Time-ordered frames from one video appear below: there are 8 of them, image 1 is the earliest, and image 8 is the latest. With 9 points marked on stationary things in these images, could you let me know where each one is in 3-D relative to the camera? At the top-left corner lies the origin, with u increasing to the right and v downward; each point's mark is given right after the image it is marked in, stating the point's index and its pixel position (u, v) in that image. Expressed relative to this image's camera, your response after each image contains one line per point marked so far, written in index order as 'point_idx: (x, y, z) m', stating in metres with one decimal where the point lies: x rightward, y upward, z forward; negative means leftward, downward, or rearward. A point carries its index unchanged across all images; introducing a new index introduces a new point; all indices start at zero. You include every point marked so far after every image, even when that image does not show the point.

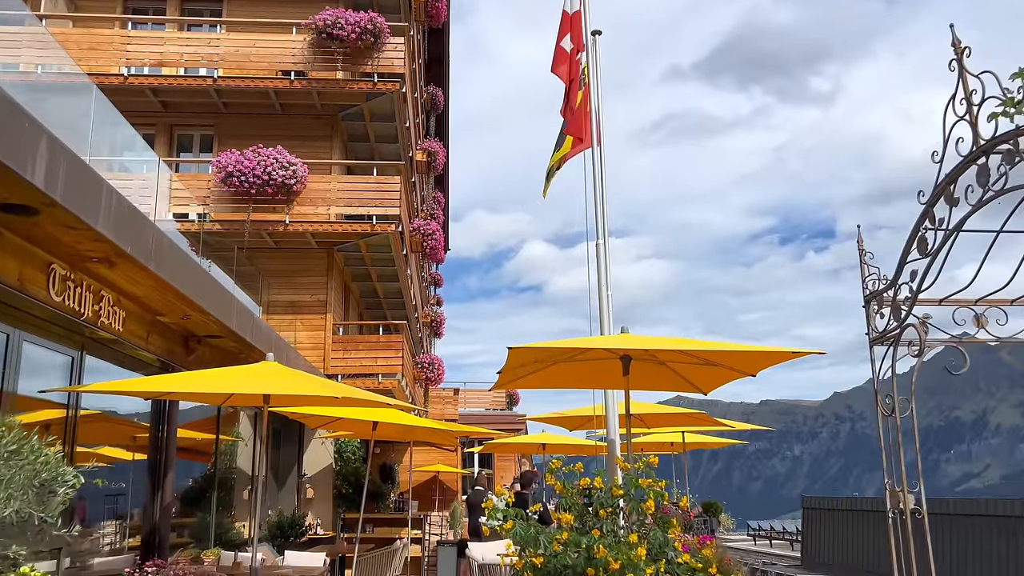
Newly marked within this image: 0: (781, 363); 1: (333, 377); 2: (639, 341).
0: (+2.3, -0.6, +6.9) m
1: (-3.6, -1.8, +16.6) m
2: (+1.1, -0.5, +7.1) m
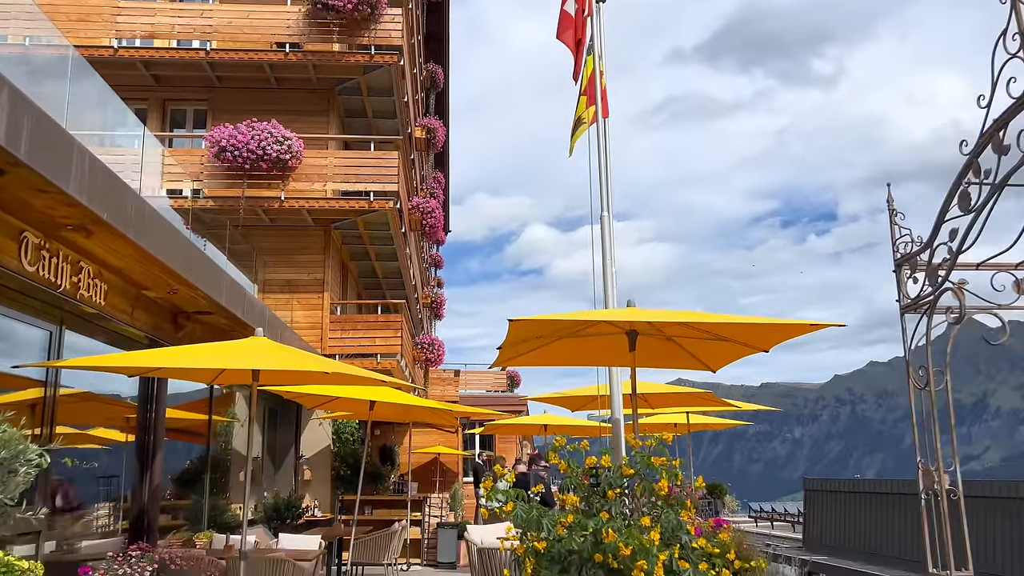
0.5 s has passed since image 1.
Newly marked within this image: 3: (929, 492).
0: (+2.3, -0.4, +6.6) m
1: (-3.6, -1.4, +16.3) m
2: (+1.1, -0.2, +6.8) m
3: (+2.3, -1.2, +4.6) m
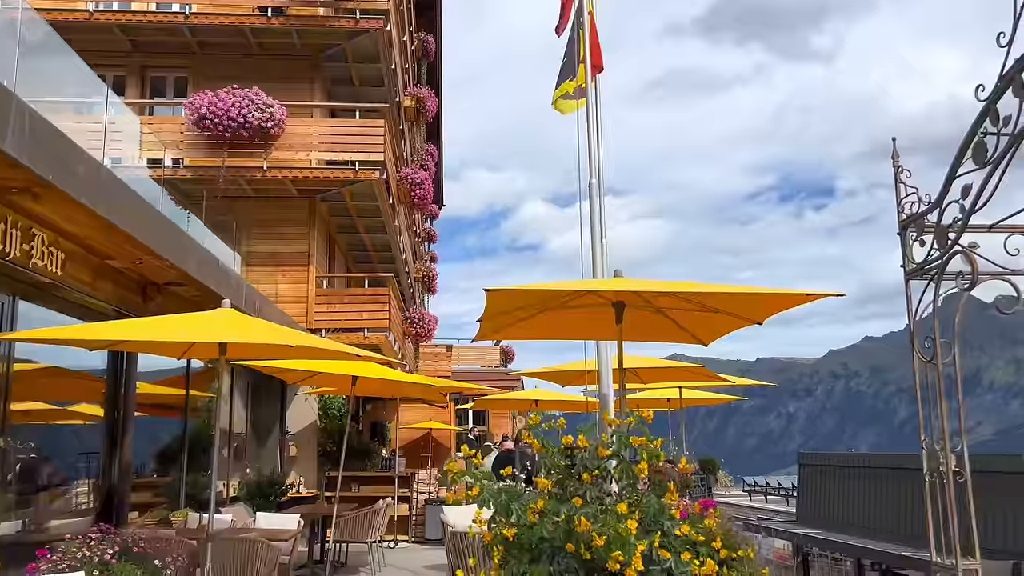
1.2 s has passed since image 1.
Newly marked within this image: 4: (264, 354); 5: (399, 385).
0: (+2.1, -0.1, +6.2) m
1: (-3.8, -0.9, +15.9) m
2: (+1.0, 0.0, +6.4) m
3: (+2.1, -1.0, +4.3) m
4: (-2.3, -0.6, +7.4) m
5: (-1.6, -1.4, +11.5) m
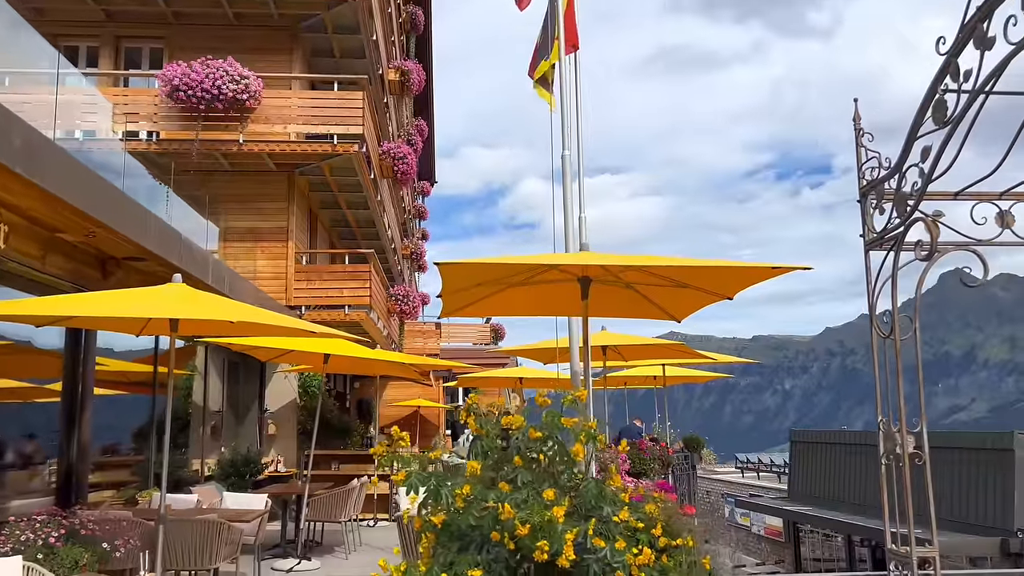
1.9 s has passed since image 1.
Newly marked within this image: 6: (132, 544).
0: (+1.8, 0.0, +6.0) m
1: (-4.1, -0.4, +15.7) m
2: (+0.6, +0.2, +6.1) m
3: (+1.8, -0.8, +4.0) m
4: (-2.6, -0.4, +7.2) m
5: (-1.9, -1.1, +11.3) m
6: (-3.1, -2.1, +6.6) m
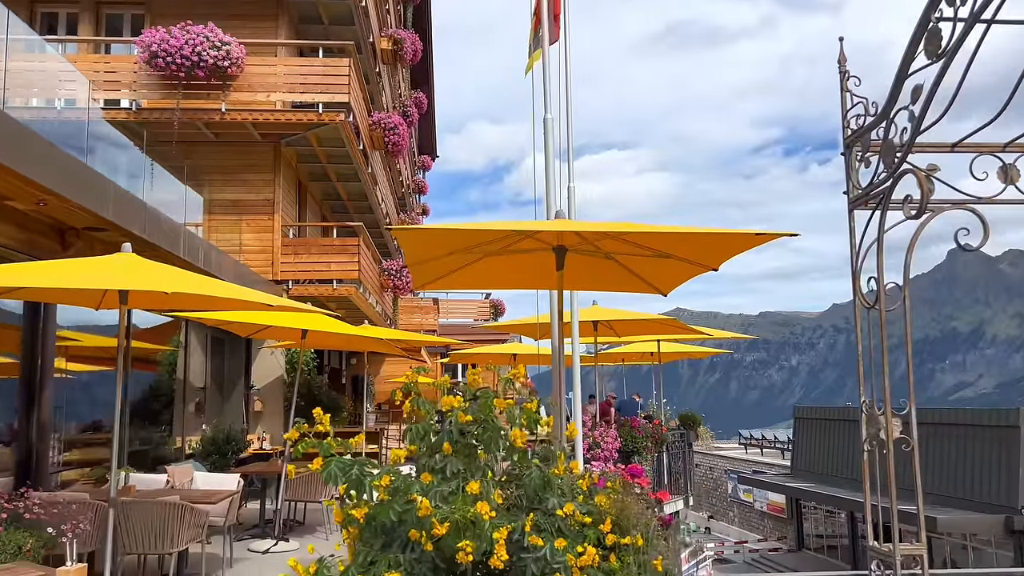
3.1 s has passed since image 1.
0: (+1.6, +0.3, +5.5) m
1: (-4.3, +0.1, +15.3) m
2: (+0.4, +0.4, +5.7) m
3: (+1.6, -0.7, +3.6) m
4: (-2.8, -0.1, +6.8) m
5: (-2.1, -0.7, +10.9) m
6: (-3.3, -1.8, +6.3) m
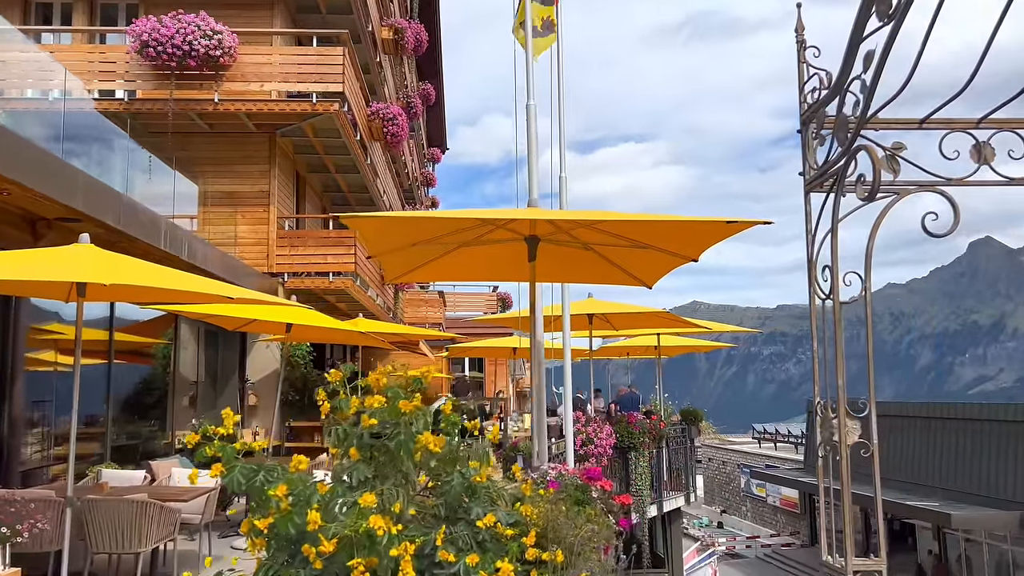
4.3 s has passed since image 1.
0: (+1.4, +0.3, +5.3) m
1: (-4.3, +0.2, +15.1) m
2: (+0.2, +0.5, +5.4) m
3: (+1.3, -0.7, +3.4) m
4: (-3.0, -0.1, +6.6) m
5: (-2.3, -0.6, +10.7) m
6: (-3.5, -1.8, +6.1) m
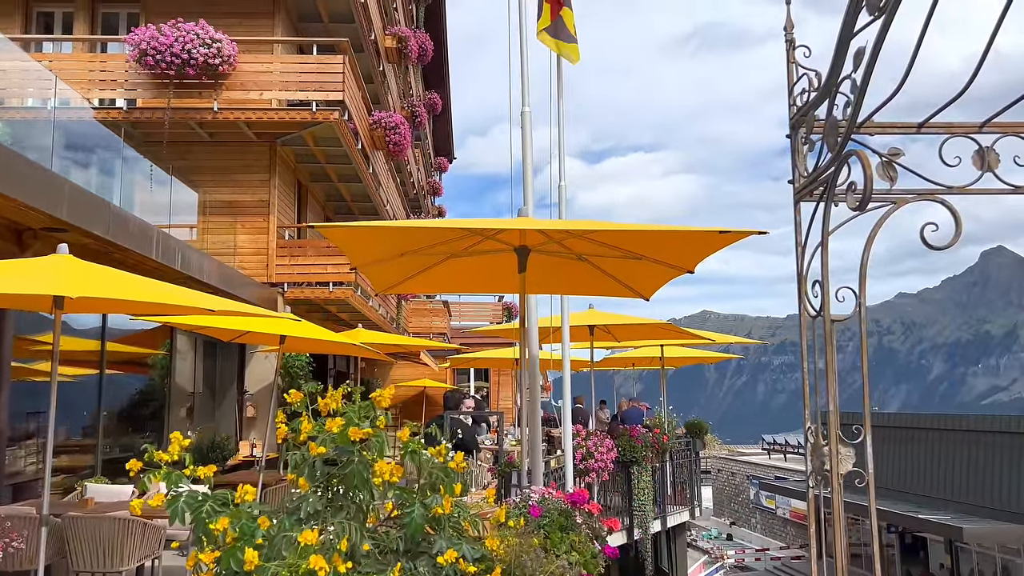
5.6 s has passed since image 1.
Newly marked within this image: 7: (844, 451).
0: (+1.3, +0.2, +5.0) m
1: (-4.3, 0.0, +15.0) m
2: (+0.1, +0.4, +5.3) m
3: (+1.2, -0.7, +3.1) m
4: (-3.1, -0.2, +6.4) m
5: (-2.3, -0.7, +10.6) m
6: (-3.6, -1.9, +5.9) m
7: (+1.2, -0.6, +3.0) m
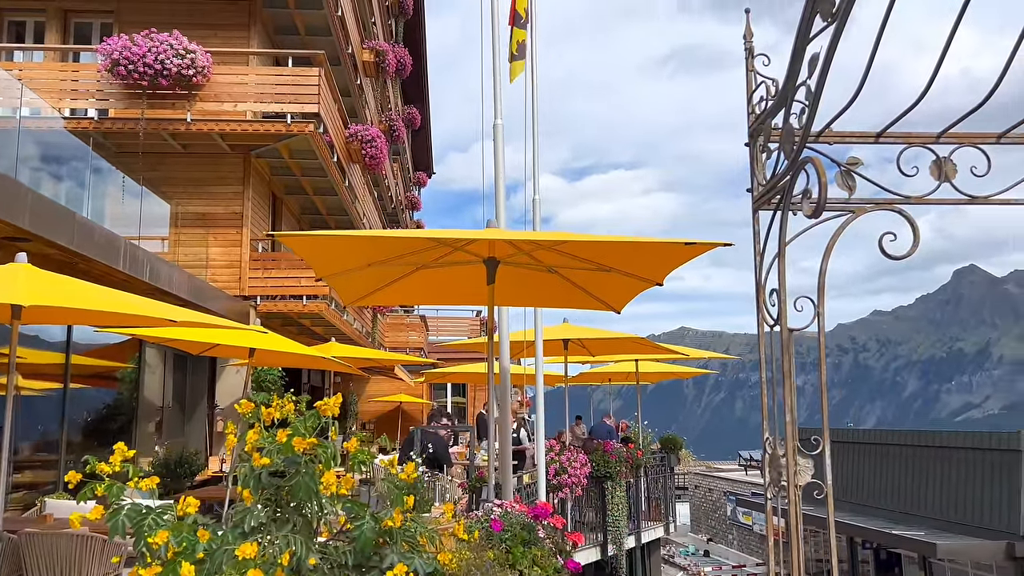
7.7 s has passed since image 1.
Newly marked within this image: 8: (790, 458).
0: (+1.1, +0.1, +5.0) m
1: (-4.8, -0.2, +14.8) m
2: (-0.1, +0.3, +5.2) m
3: (+1.0, -0.8, +3.1) m
4: (-3.3, -0.2, +6.3) m
5: (-2.6, -0.9, +10.4) m
6: (-3.8, -1.9, +5.7) m
7: (+1.1, -0.6, +3.0) m
8: (+1.0, -0.6, +2.9) m
